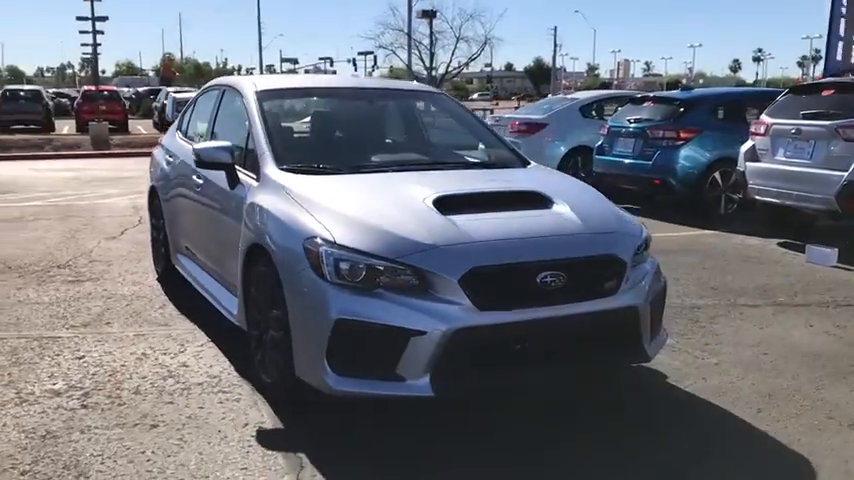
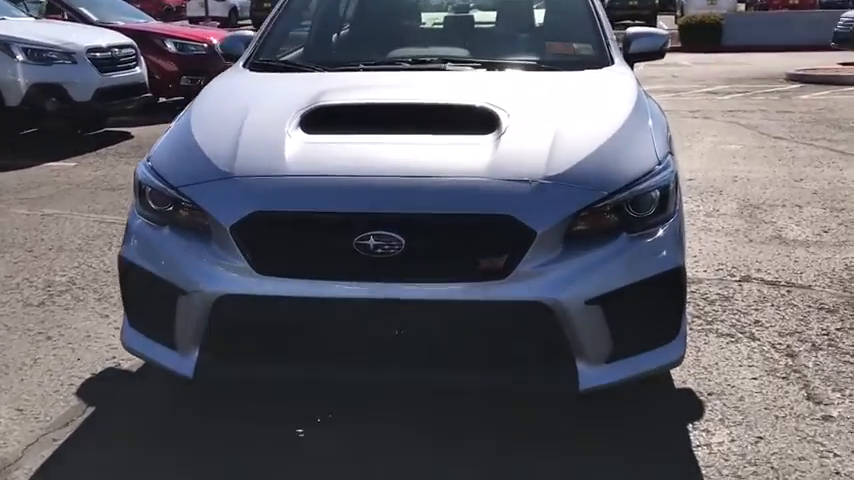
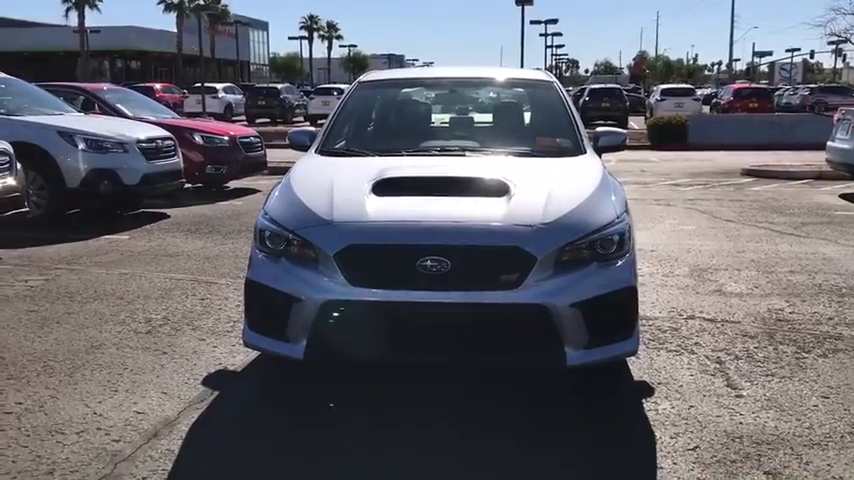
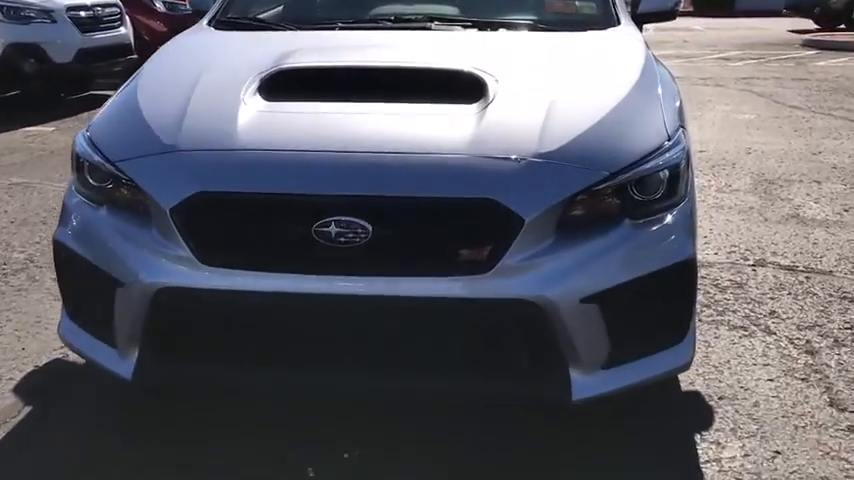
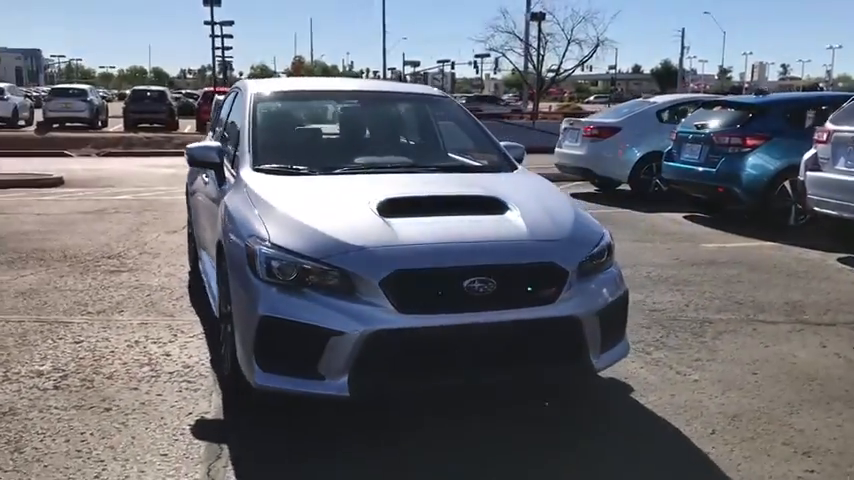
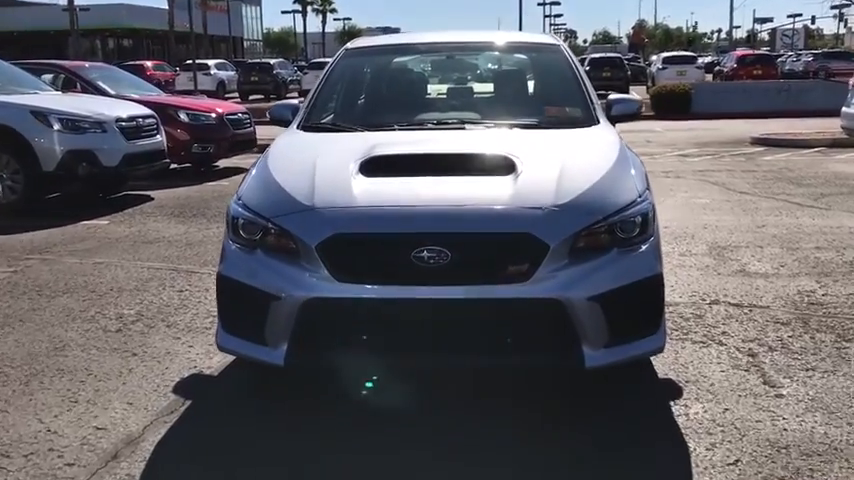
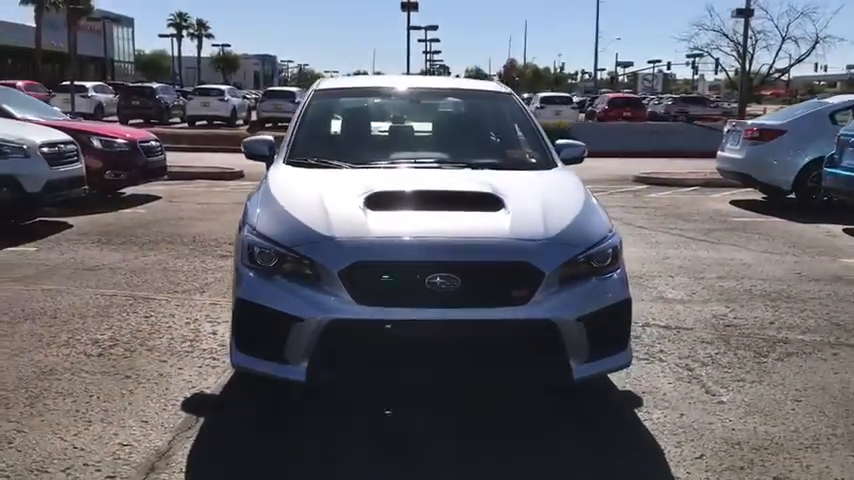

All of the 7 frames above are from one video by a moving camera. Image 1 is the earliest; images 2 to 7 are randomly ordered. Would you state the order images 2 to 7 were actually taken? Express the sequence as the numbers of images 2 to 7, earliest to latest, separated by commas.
5, 7, 3, 6, 2, 4
